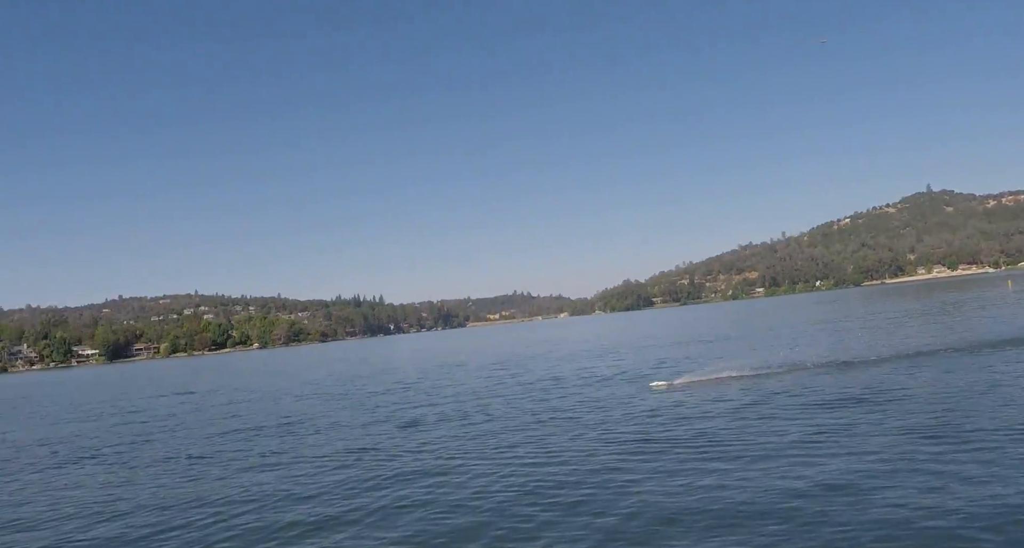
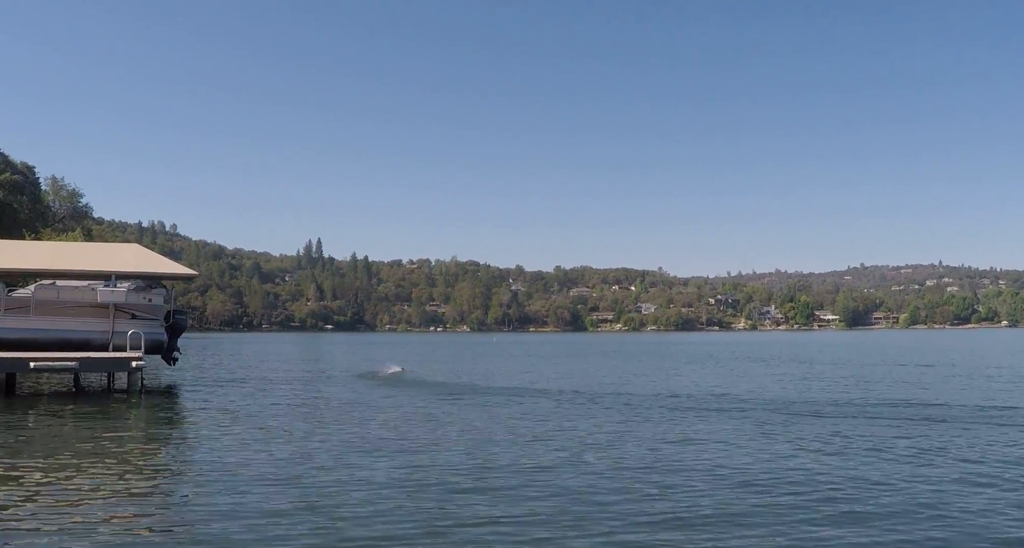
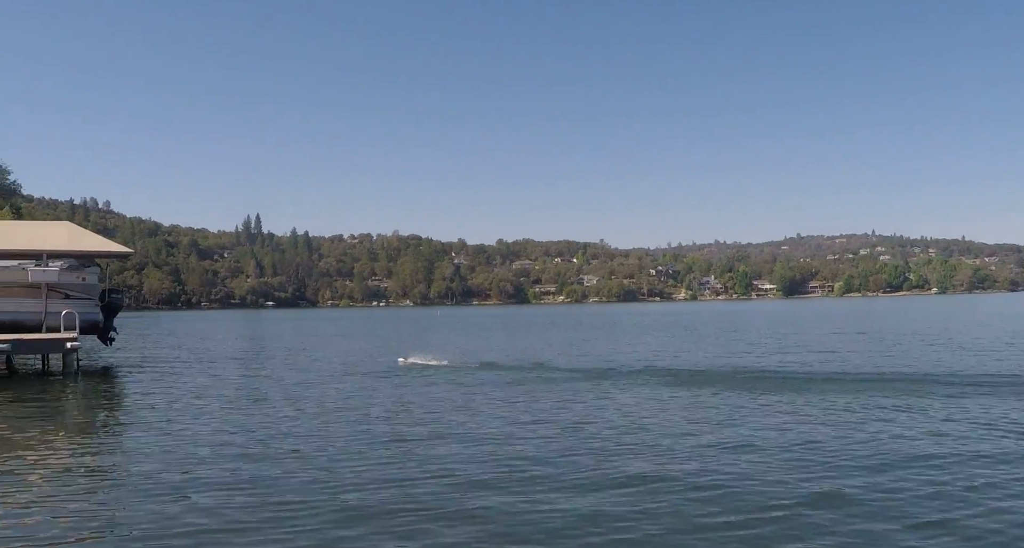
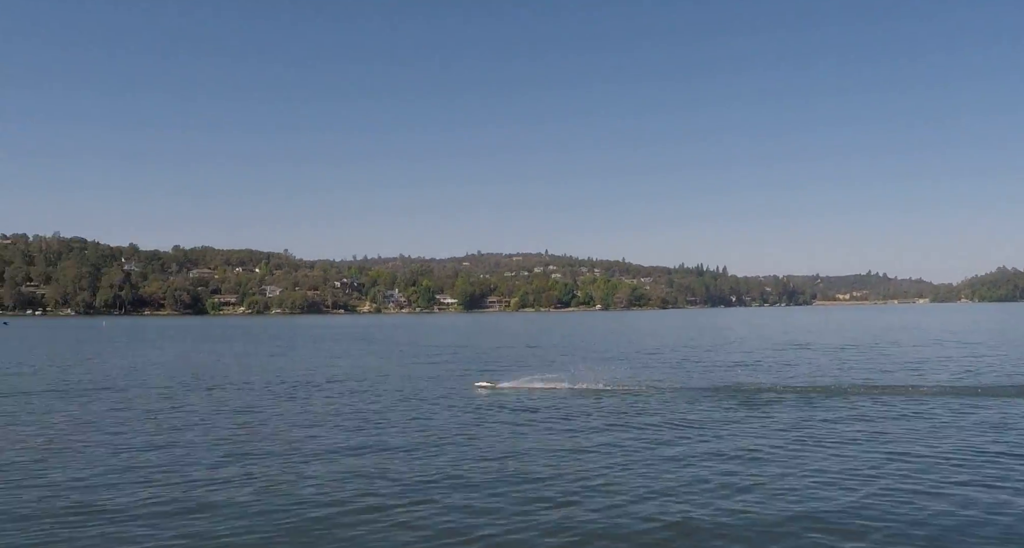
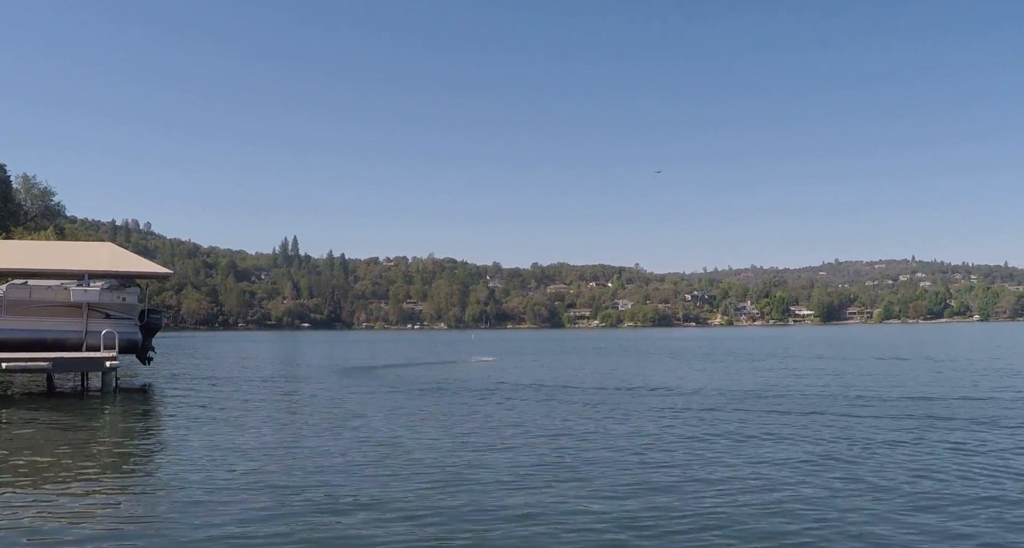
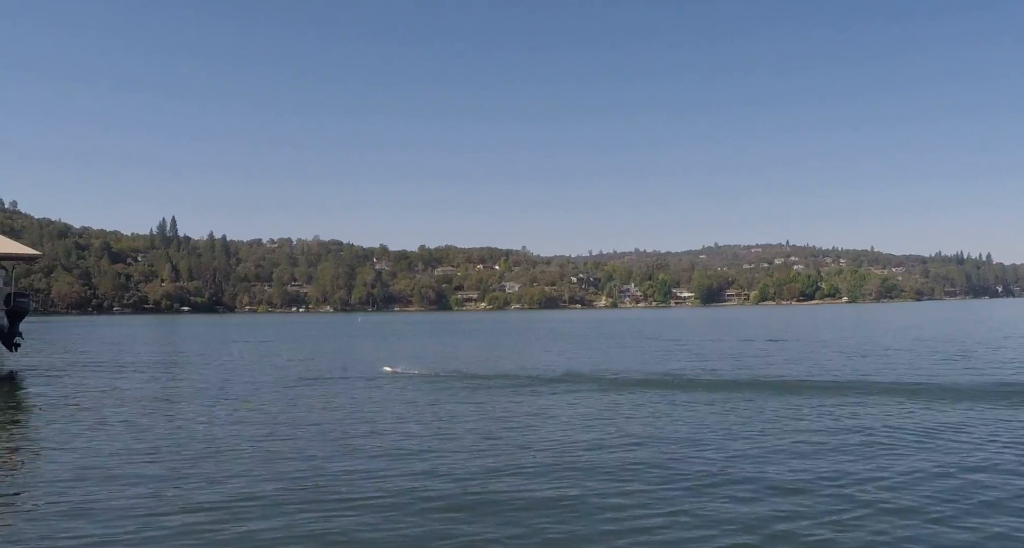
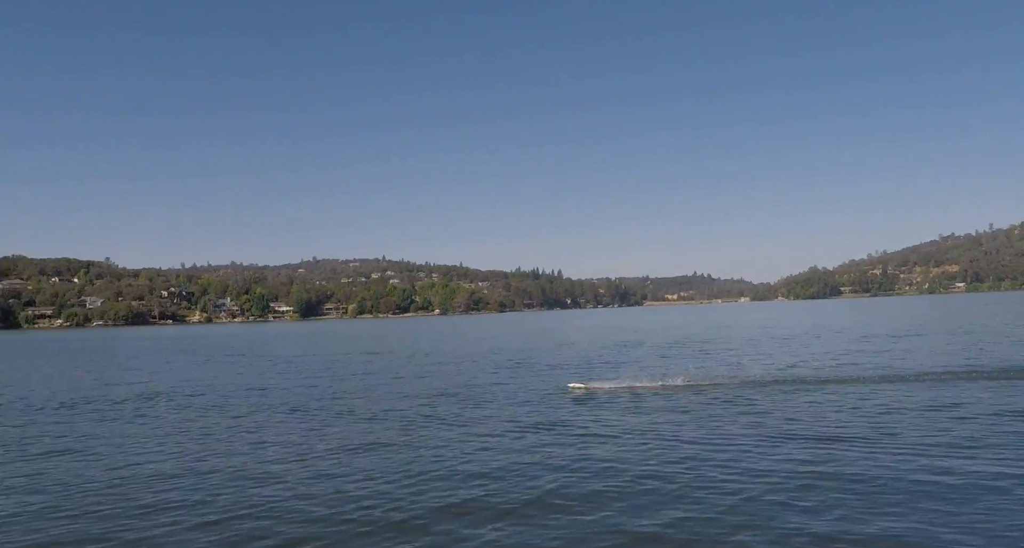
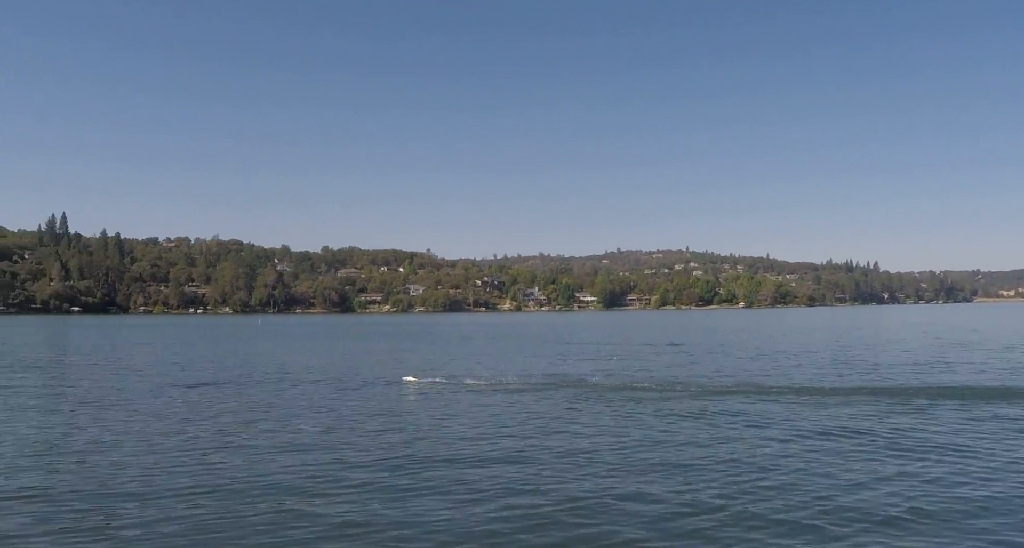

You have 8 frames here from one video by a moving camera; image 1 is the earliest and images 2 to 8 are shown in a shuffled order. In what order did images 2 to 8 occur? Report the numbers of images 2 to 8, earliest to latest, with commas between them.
7, 4, 8, 6, 3, 2, 5
